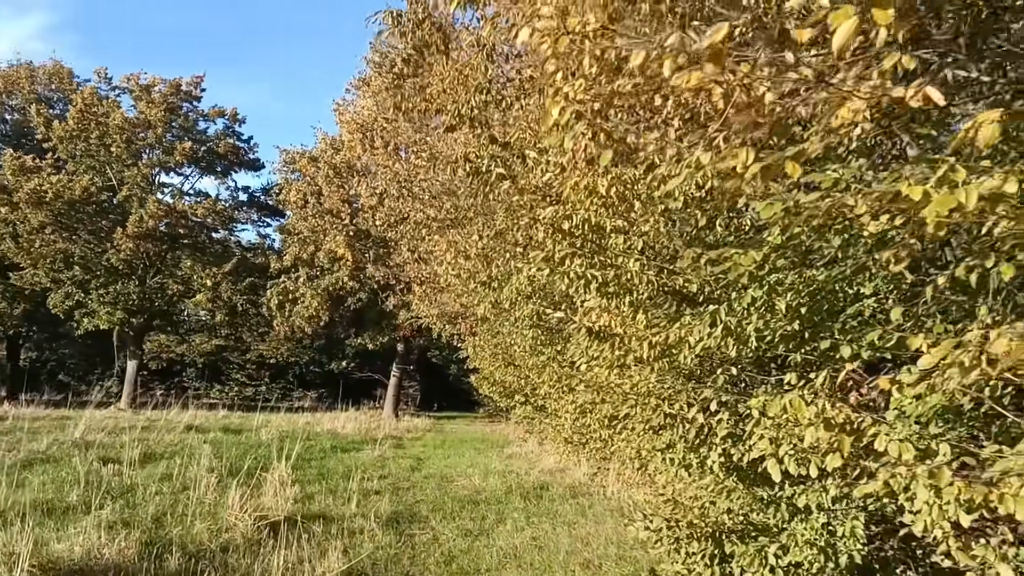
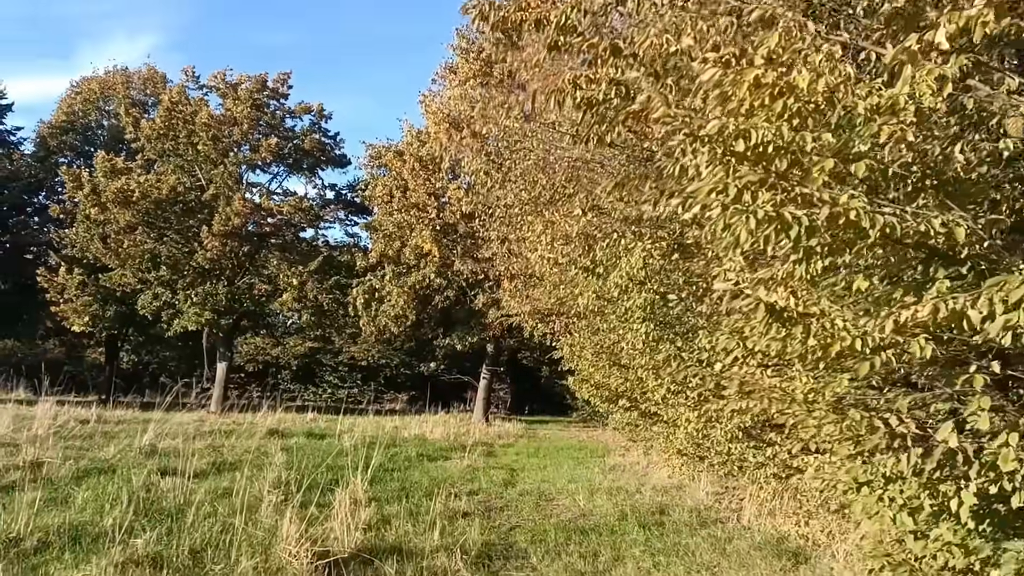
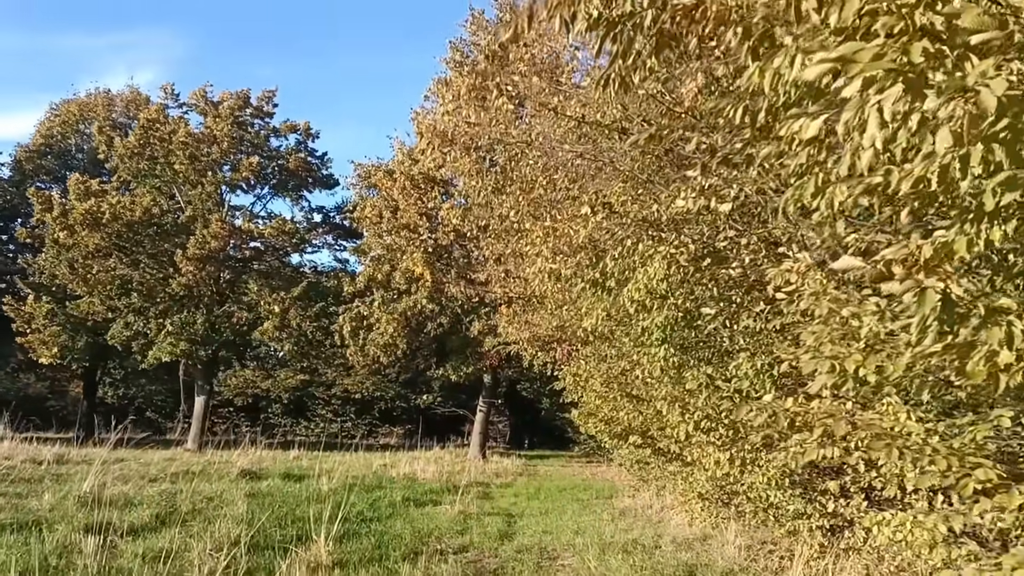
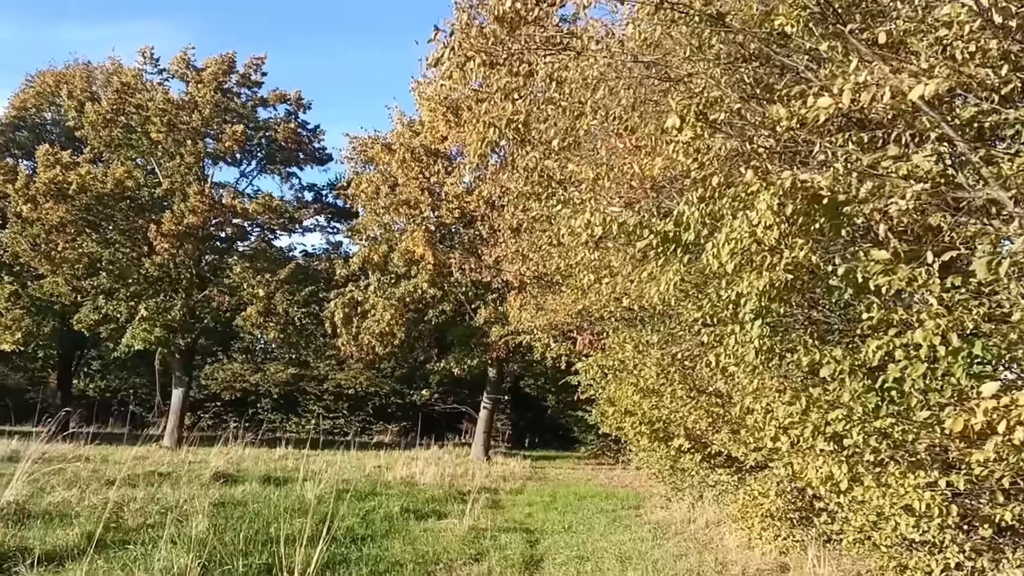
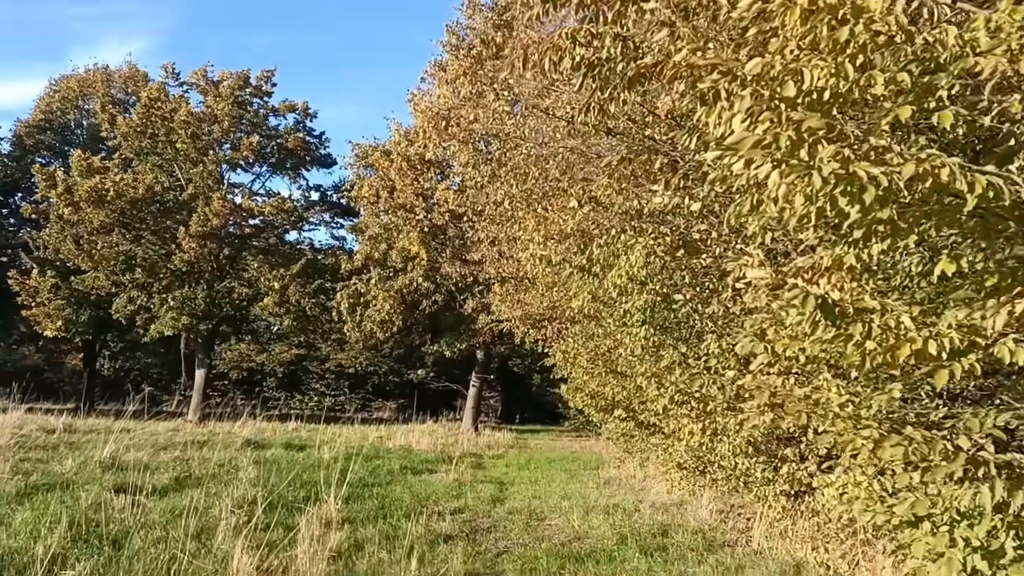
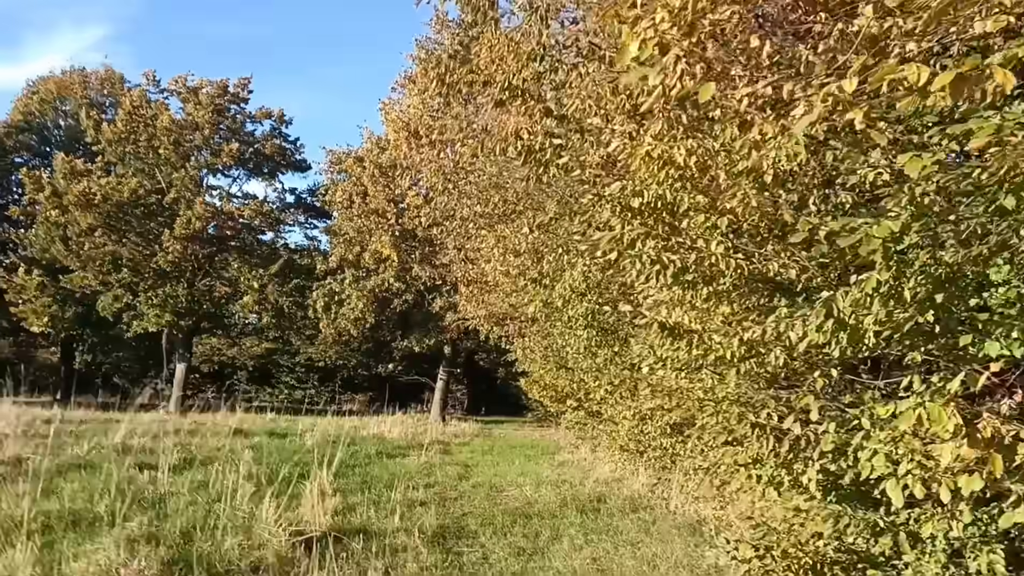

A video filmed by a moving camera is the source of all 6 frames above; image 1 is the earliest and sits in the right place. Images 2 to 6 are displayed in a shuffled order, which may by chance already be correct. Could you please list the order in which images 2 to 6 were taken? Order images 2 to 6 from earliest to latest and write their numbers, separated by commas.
6, 2, 5, 3, 4
